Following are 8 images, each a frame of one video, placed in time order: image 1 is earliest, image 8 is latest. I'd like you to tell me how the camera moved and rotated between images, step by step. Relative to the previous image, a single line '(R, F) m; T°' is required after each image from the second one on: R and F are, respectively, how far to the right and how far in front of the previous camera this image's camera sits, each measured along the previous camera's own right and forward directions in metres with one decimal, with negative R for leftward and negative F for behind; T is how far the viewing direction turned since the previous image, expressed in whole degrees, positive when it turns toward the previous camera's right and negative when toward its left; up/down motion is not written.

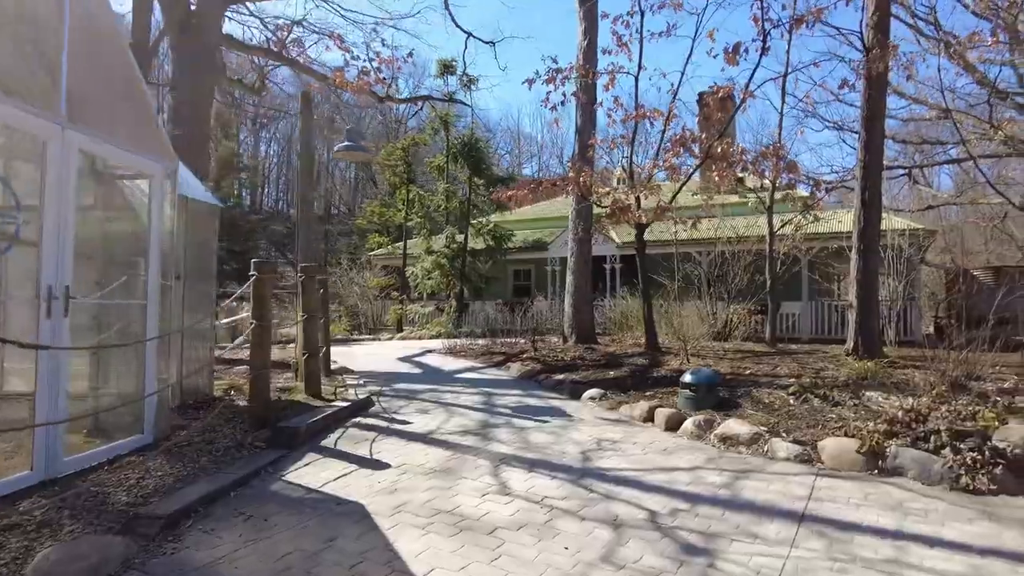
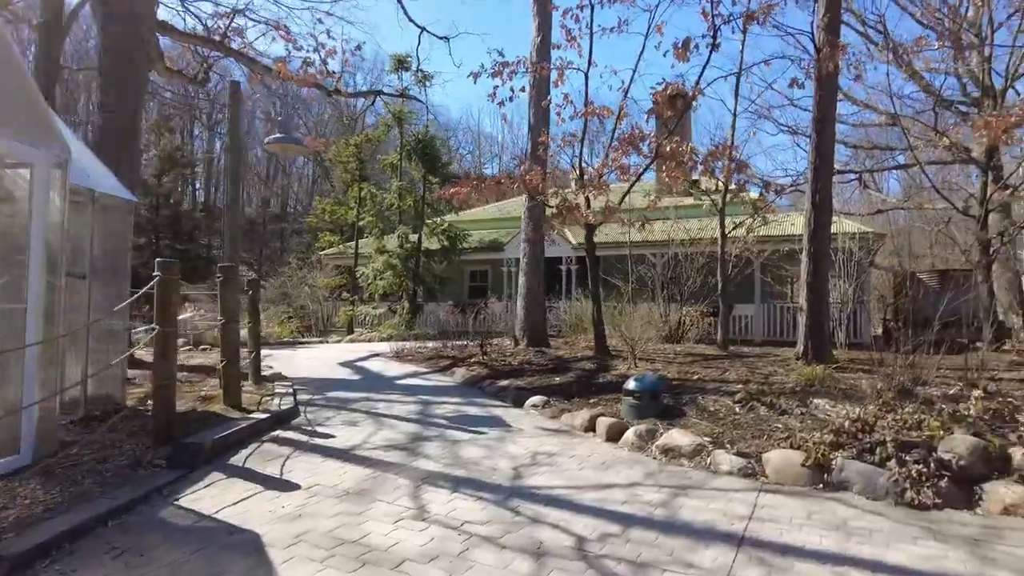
(+0.2, +0.3) m; +3°
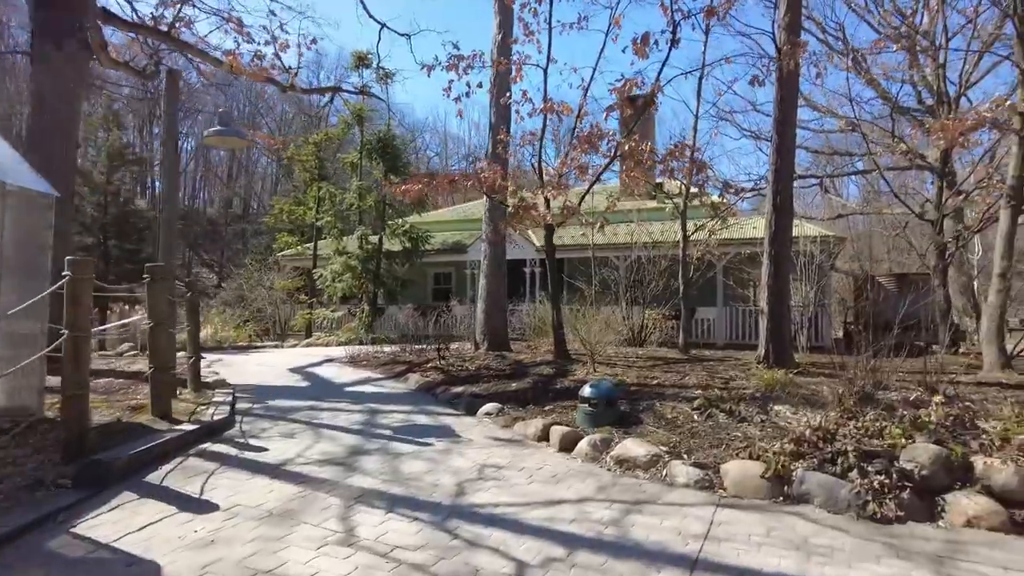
(+0.2, +0.3) m; +3°
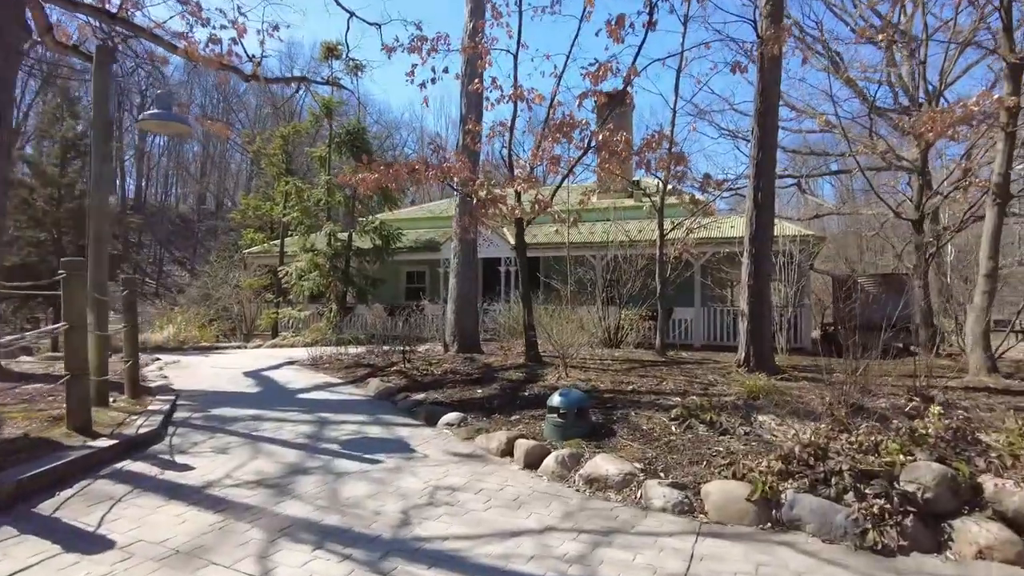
(+0.1, +0.5) m; +2°
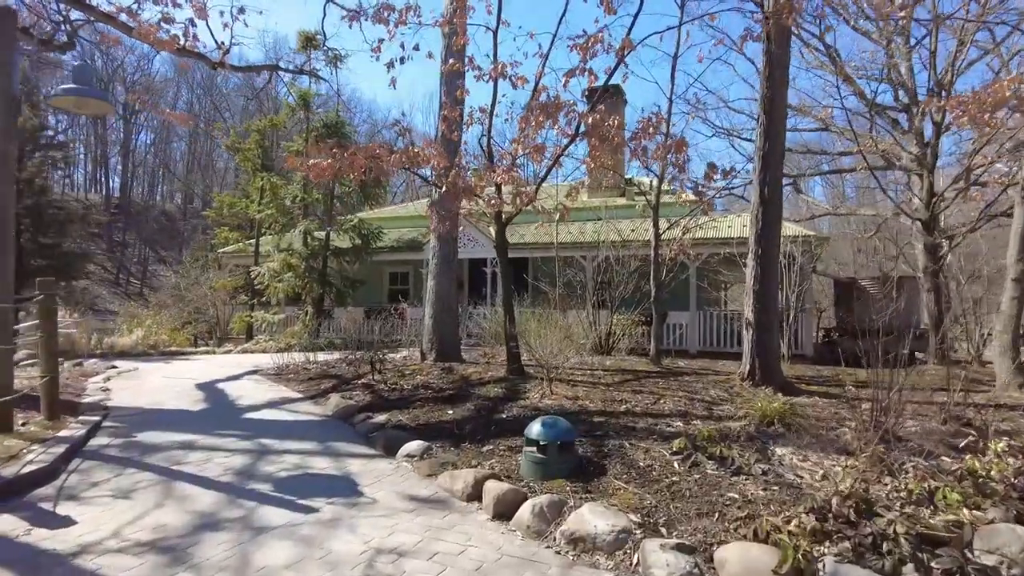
(+0.1, +0.9) m; +1°
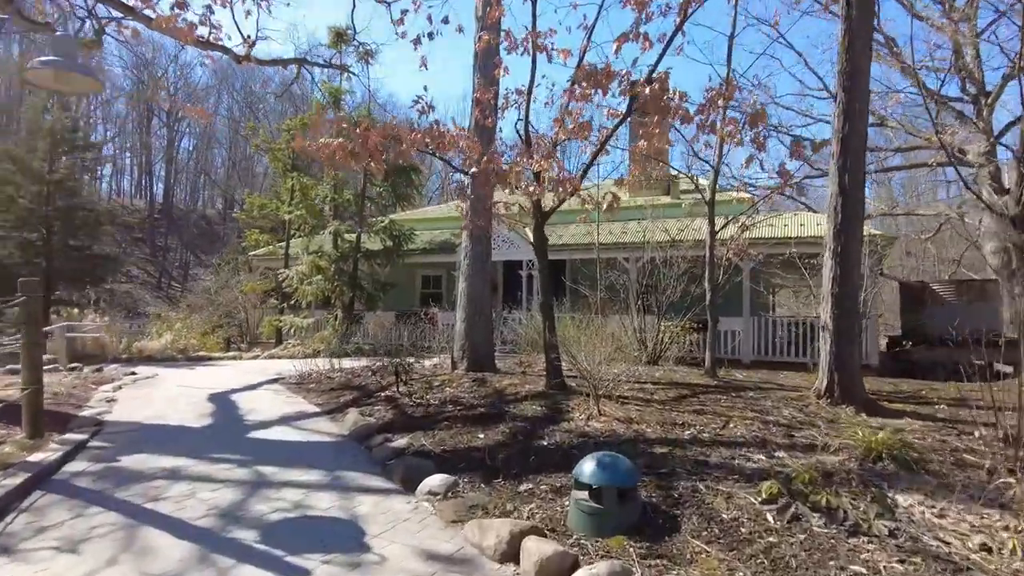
(-0.1, +0.9) m; -3°
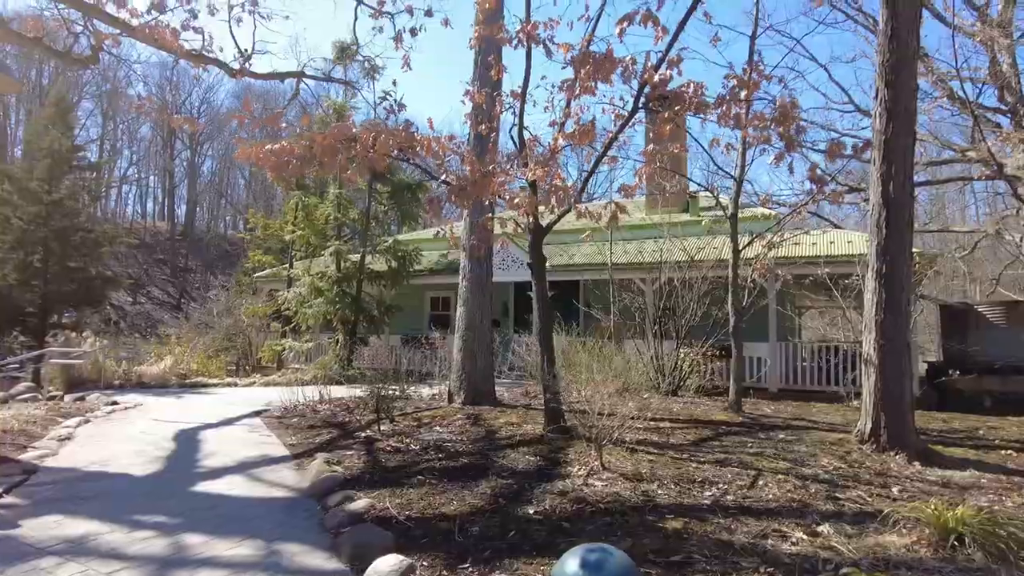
(+0.2, +0.9) m; -2°
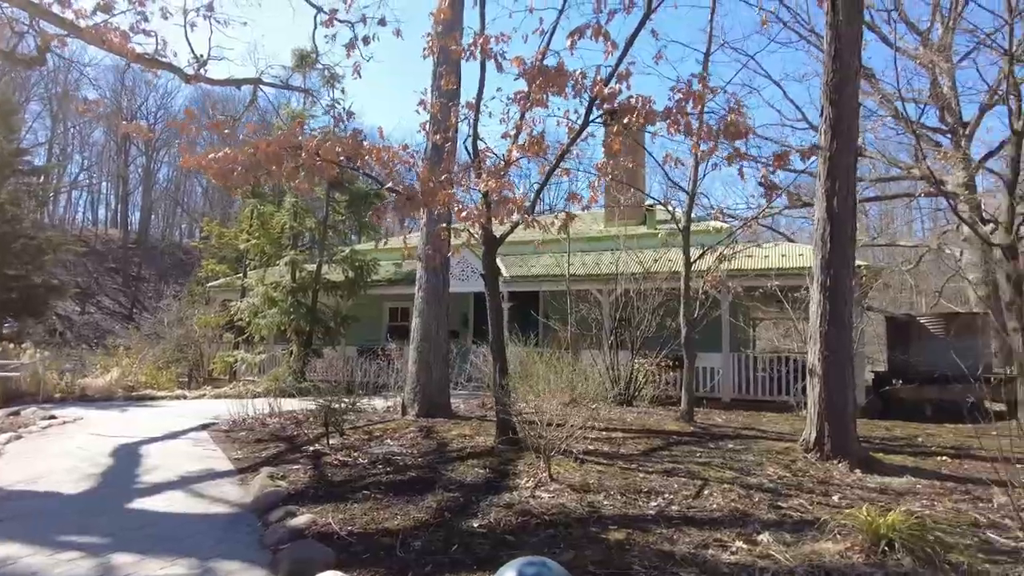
(+0.1, 0.0) m; +3°
